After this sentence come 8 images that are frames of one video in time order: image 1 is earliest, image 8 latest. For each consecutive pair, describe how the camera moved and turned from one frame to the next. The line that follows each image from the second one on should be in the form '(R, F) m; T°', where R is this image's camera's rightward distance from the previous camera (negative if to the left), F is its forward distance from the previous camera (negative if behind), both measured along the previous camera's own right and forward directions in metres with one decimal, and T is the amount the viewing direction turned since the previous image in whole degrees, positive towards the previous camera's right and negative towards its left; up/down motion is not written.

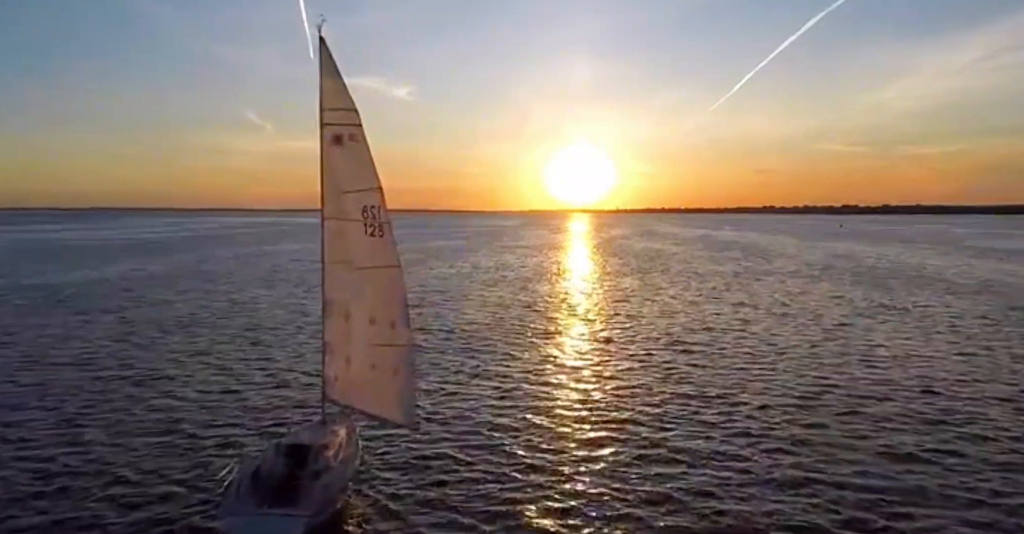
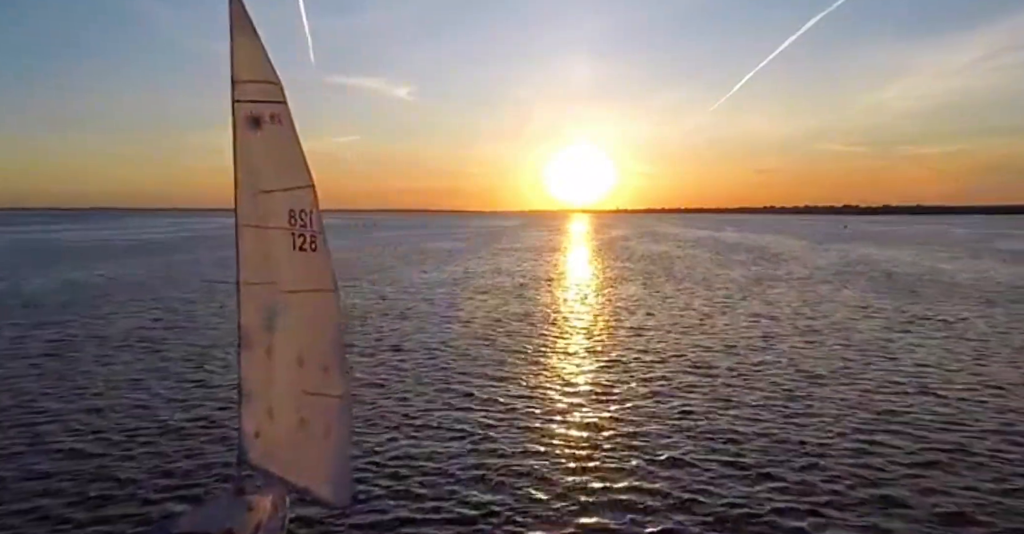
(+0.3, +2.7) m; 0°
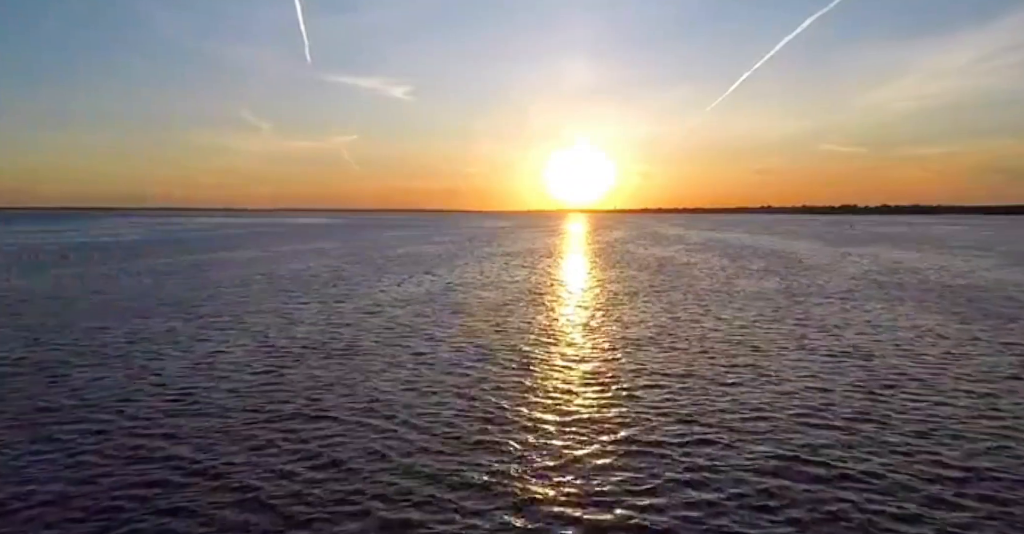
(+0.6, +6.3) m; 0°
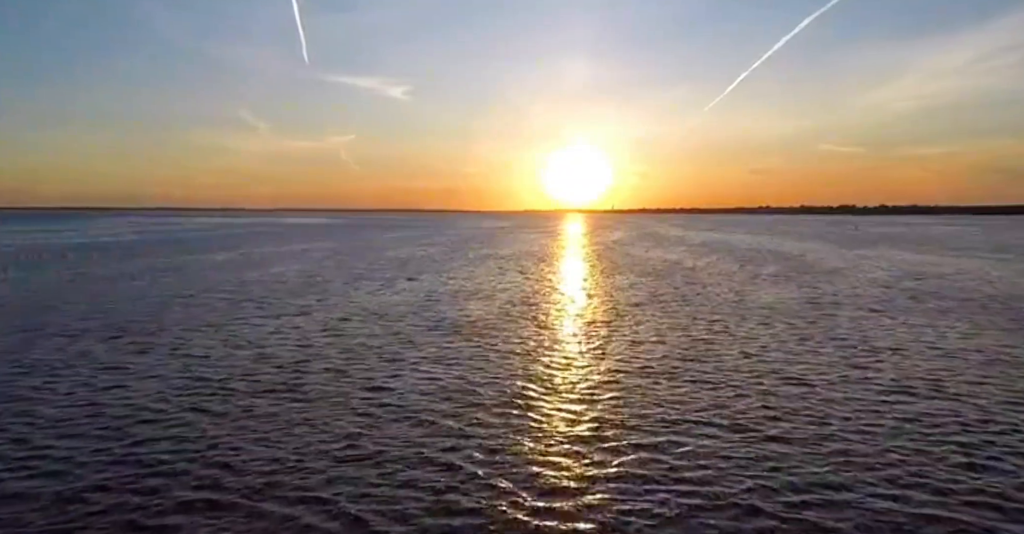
(+0.4, +3.7) m; 0°
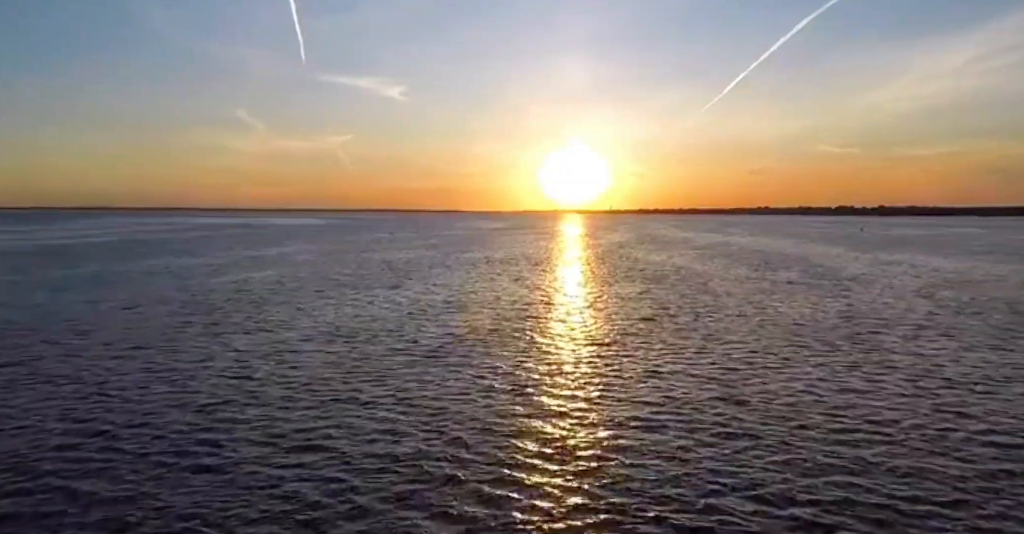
(+0.2, +4.1) m; 0°
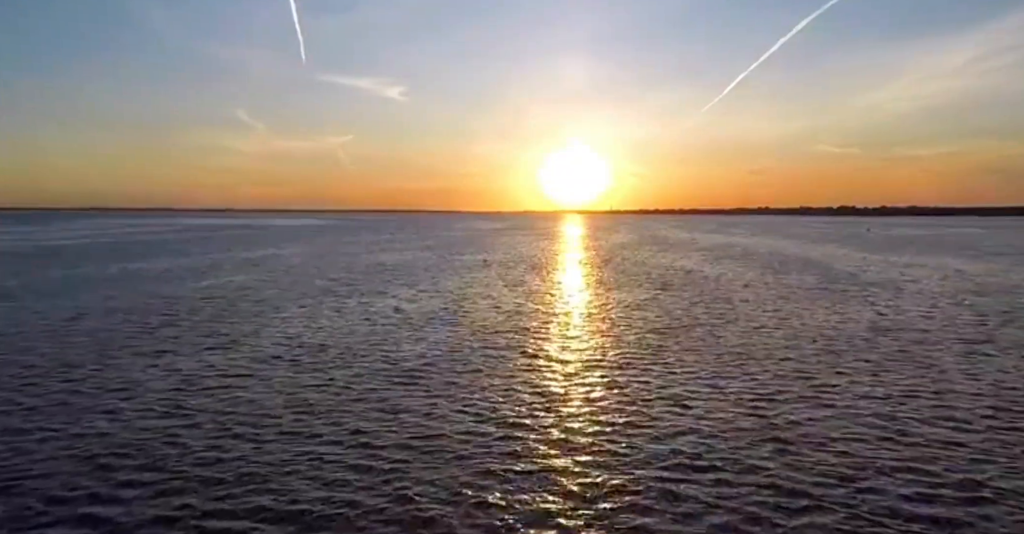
(+0.1, +2.8) m; 0°
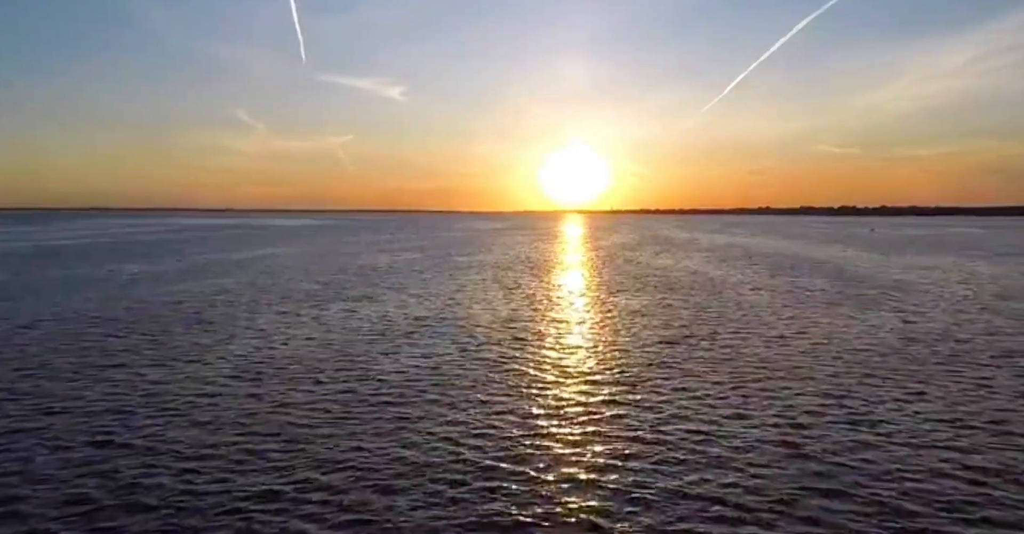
(+0.2, +2.1) m; 0°
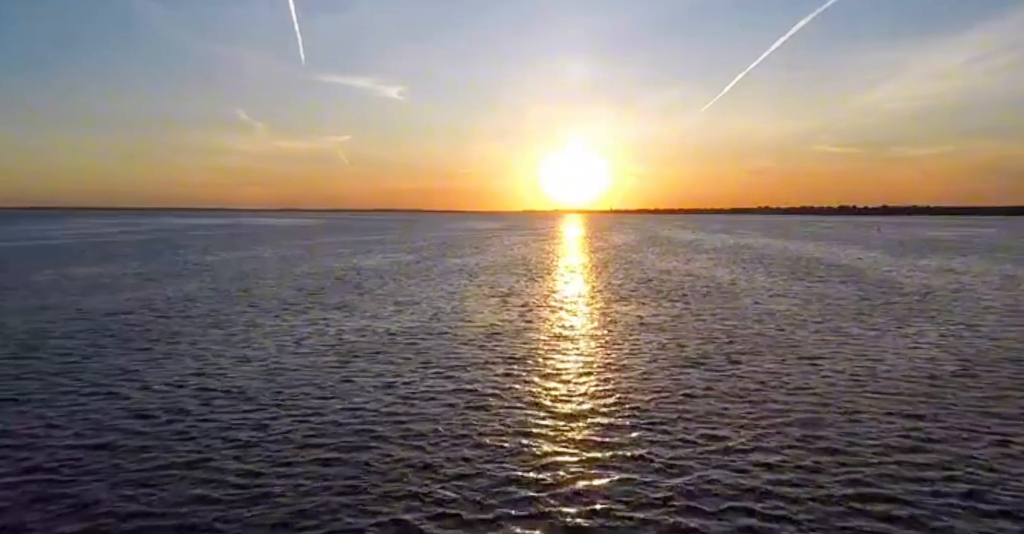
(+0.2, +3.2) m; 0°
